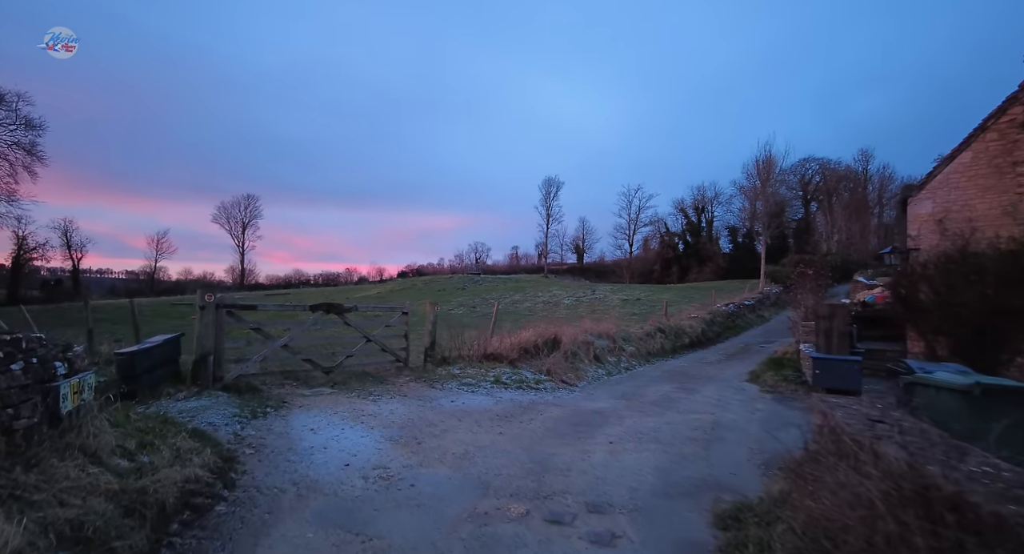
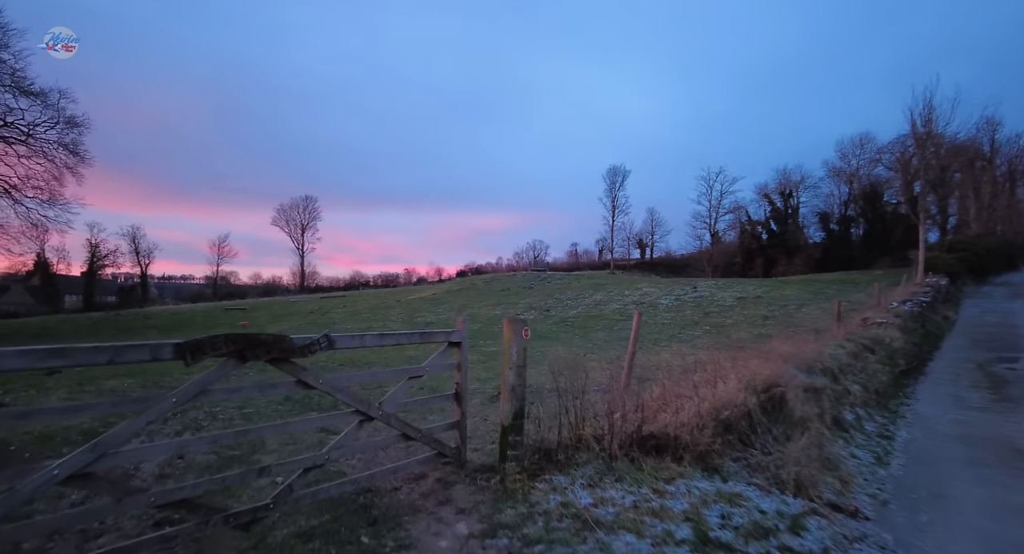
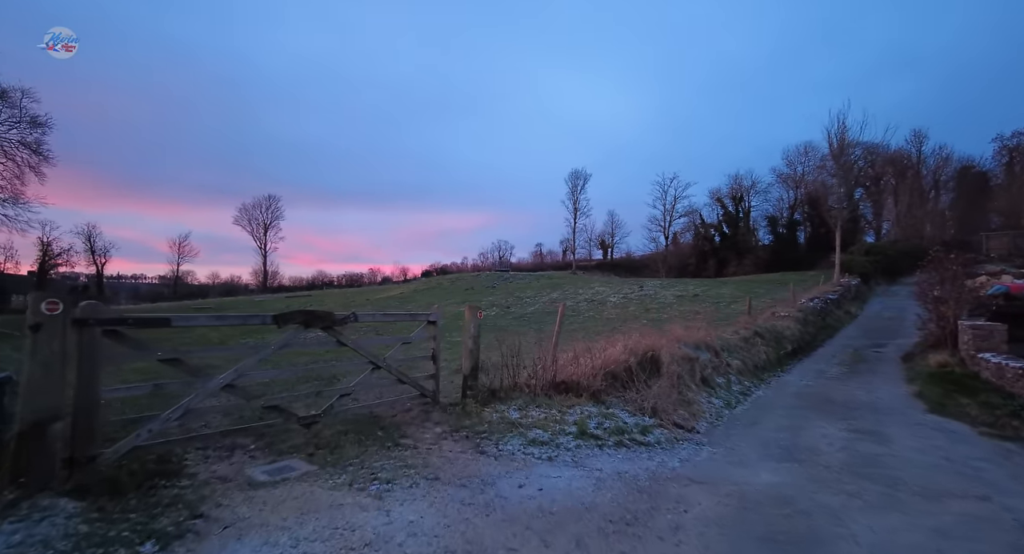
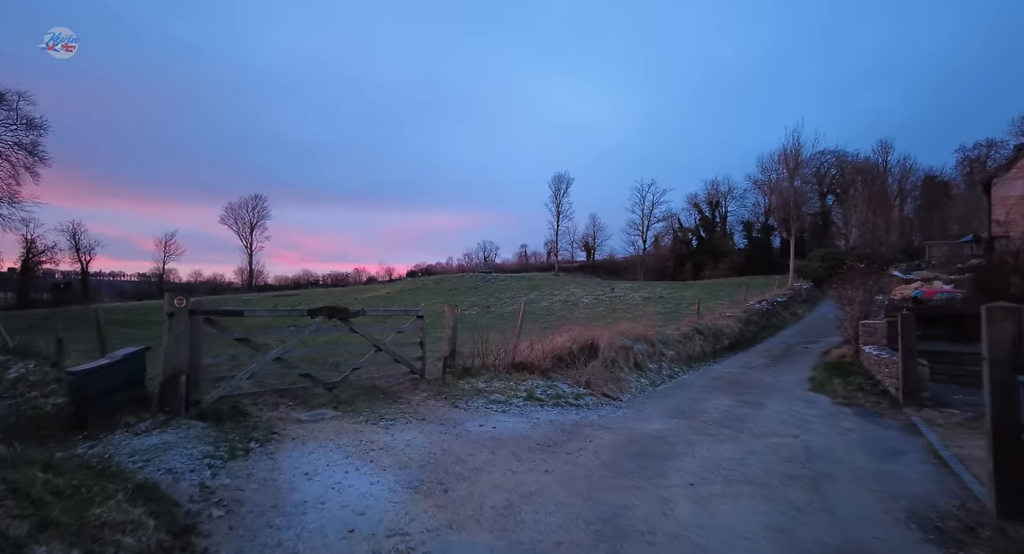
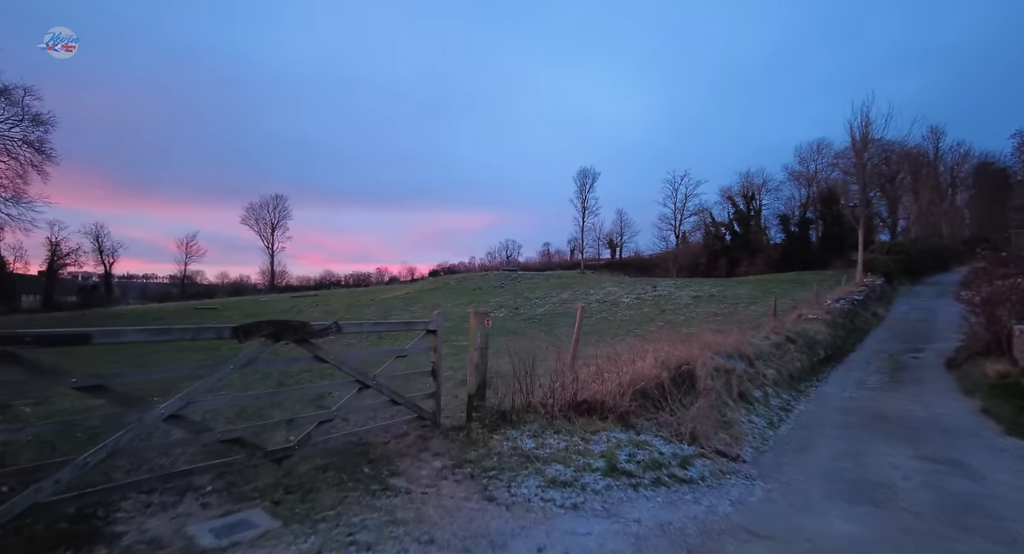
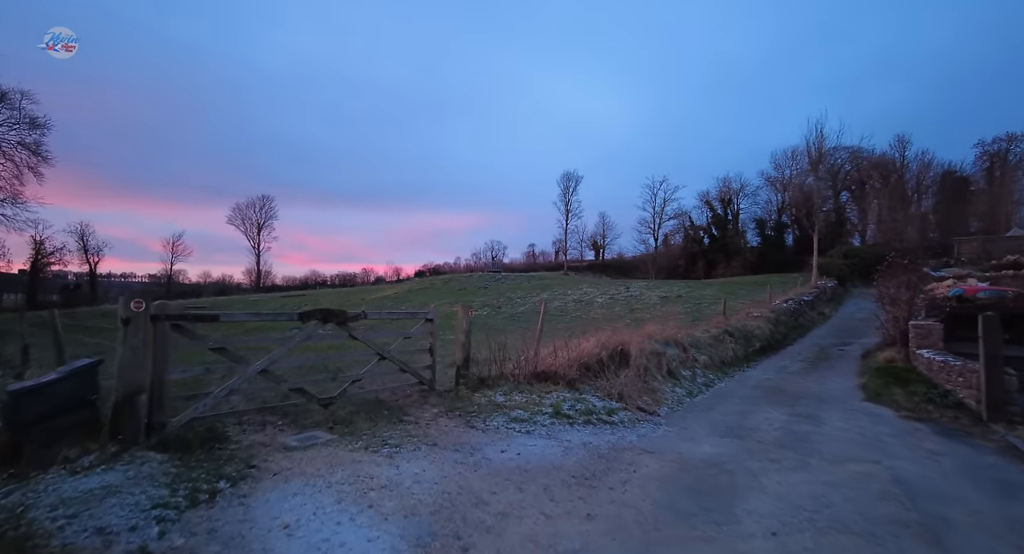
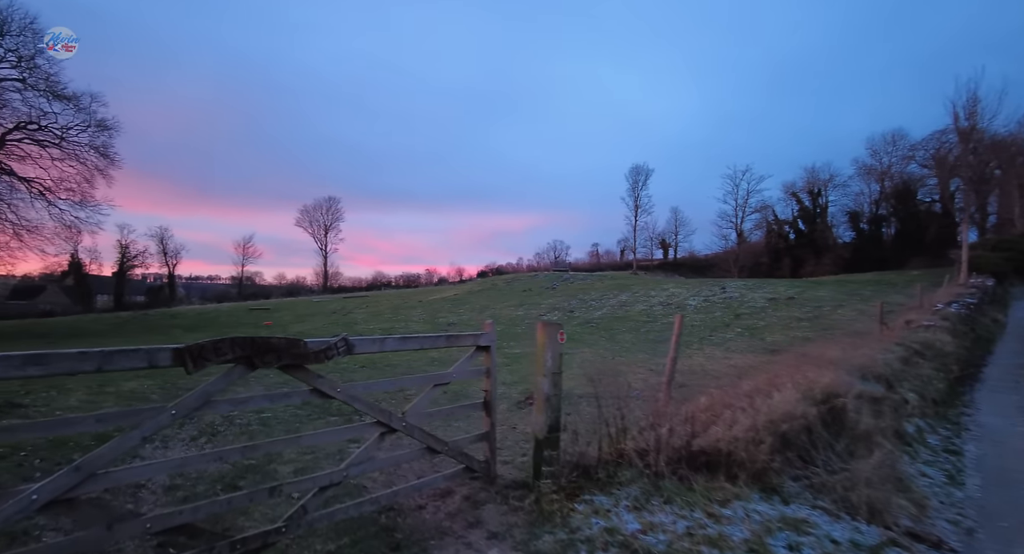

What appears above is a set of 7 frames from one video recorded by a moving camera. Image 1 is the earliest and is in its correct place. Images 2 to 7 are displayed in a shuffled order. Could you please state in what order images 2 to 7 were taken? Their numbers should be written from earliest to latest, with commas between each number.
4, 6, 3, 5, 2, 7
